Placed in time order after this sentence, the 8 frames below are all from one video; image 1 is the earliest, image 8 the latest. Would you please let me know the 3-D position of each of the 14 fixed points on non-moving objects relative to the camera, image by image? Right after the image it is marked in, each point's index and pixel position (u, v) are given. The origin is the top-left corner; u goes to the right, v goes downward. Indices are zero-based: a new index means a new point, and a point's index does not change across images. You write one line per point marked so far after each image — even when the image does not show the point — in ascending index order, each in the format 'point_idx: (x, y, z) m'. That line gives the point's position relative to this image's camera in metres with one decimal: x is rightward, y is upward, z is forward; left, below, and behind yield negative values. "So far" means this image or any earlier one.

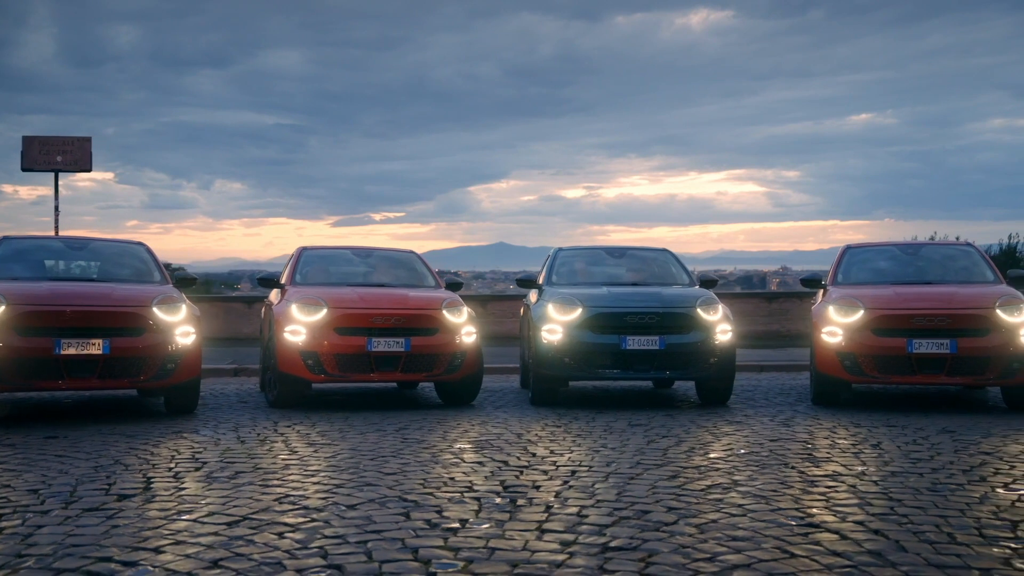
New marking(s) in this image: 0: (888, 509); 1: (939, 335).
0: (+2.3, -1.4, +5.5) m
1: (+4.9, -0.5, +10.3) m
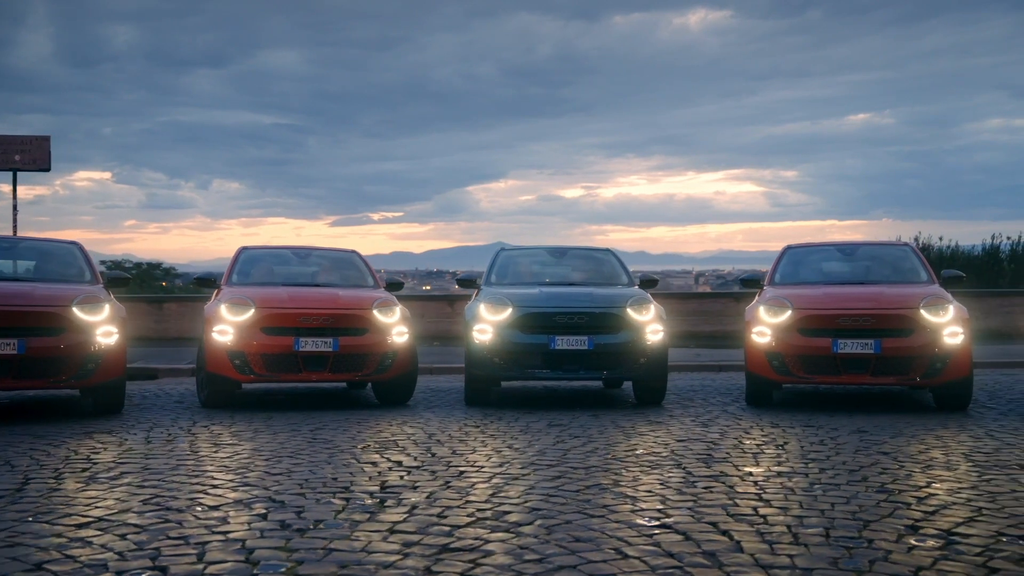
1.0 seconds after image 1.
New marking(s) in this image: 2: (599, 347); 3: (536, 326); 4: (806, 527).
0: (+1.5, -1.4, +5.6) m
1: (+4.1, -0.6, +10.3) m
2: (+1.1, -0.7, +10.9) m
3: (+0.3, -0.5, +10.9) m
4: (+1.7, -1.4, +5.2) m
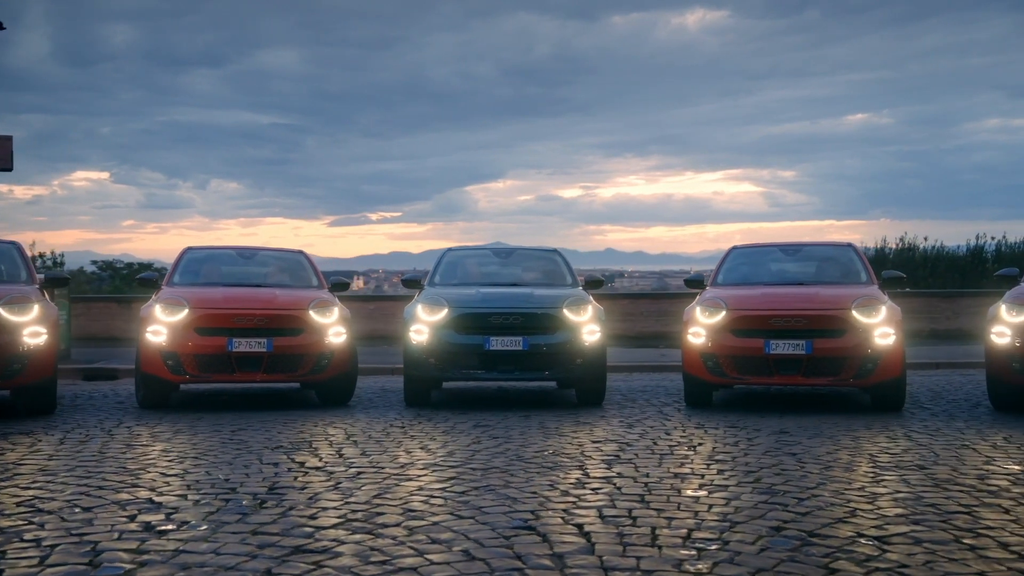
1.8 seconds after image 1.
0: (+0.7, -1.4, +5.6) m
1: (+3.3, -0.6, +10.3) m
2: (+0.3, -0.7, +10.9) m
3: (-0.5, -0.5, +10.9) m
4: (+0.9, -1.4, +5.2) m
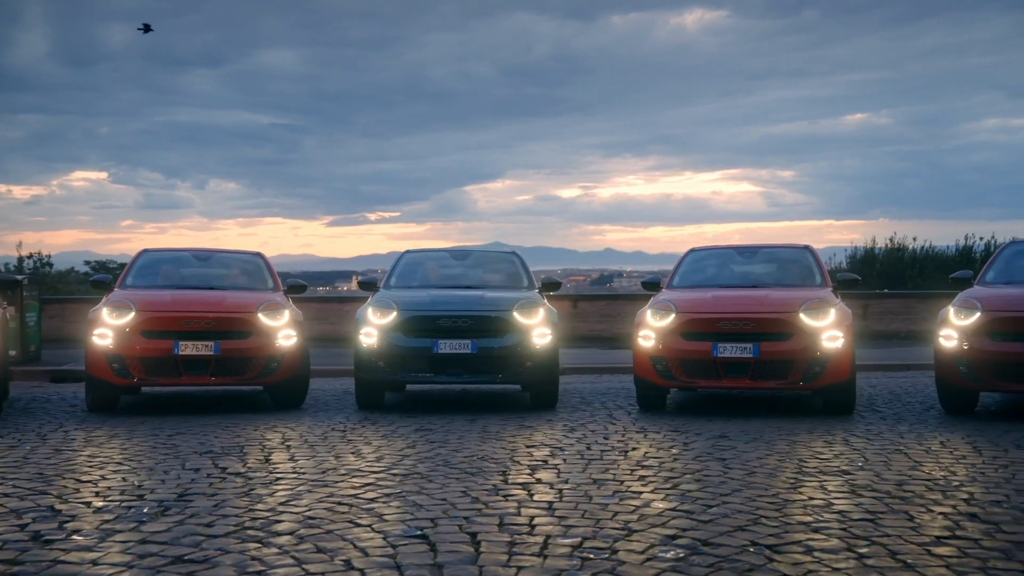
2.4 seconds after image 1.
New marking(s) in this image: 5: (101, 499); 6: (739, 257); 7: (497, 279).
0: (+0.1, -1.4, +5.5) m
1: (+2.7, -0.6, +10.3) m
2: (-0.4, -0.8, +10.8) m
3: (-1.1, -0.5, +10.9) m
4: (+0.3, -1.4, +5.1) m
5: (-2.8, -1.4, +6.1) m
6: (+3.3, +0.4, +12.9) m
7: (-0.2, +0.1, +13.3) m
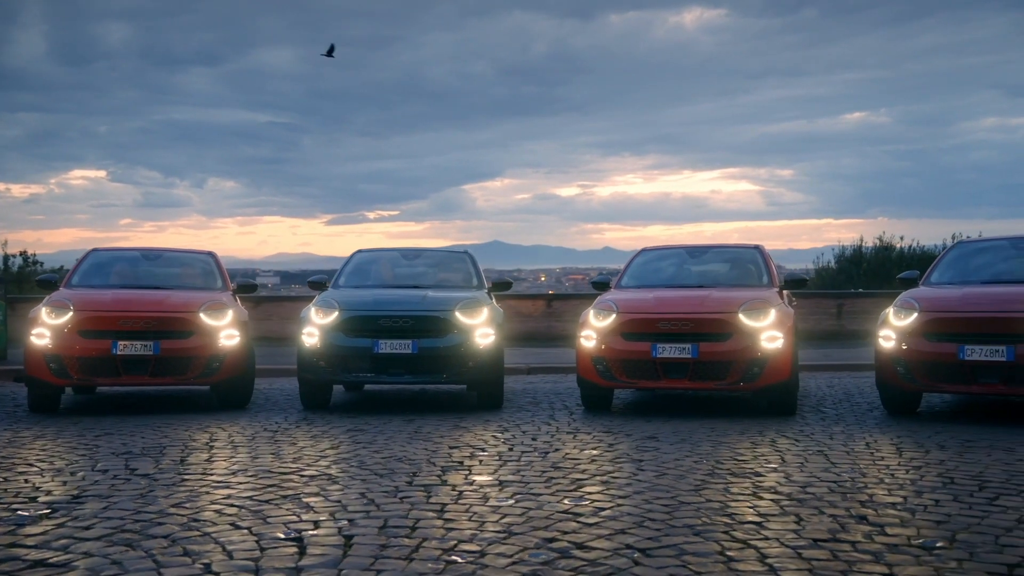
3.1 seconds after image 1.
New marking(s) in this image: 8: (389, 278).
0: (-0.6, -1.4, +5.5) m
1: (+2.0, -0.6, +10.3) m
2: (-1.1, -0.8, +10.8) m
3: (-1.9, -0.5, +10.8) m
4: (-0.4, -1.4, +5.1) m
5: (-3.5, -1.4, +6.0) m
6: (+2.6, +0.4, +12.8) m
7: (-0.9, +0.1, +13.3) m
8: (-1.8, +0.2, +13.2) m
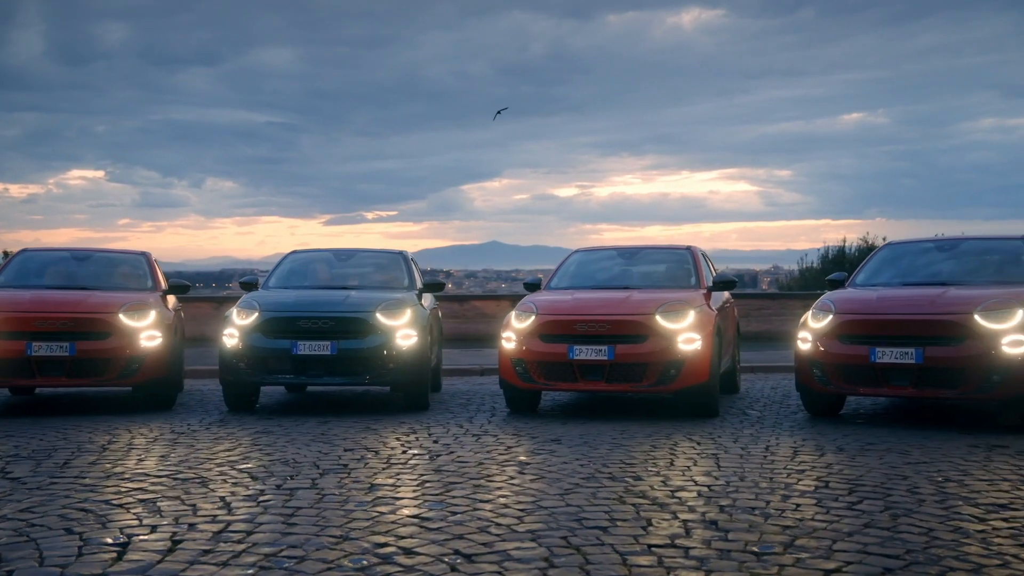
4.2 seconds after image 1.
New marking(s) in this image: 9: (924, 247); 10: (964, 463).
0: (-1.6, -1.5, +5.4) m
1: (+1.0, -0.6, +10.2) m
2: (-2.0, -0.8, +10.7) m
3: (-2.8, -0.5, +10.8) m
4: (-1.4, -1.5, +5.0) m
5: (-4.5, -1.5, +6.0) m
6: (+1.6, +0.4, +12.8) m
7: (-1.9, +0.1, +13.2) m
8: (-2.8, +0.1, +13.2) m
9: (+5.4, +0.5, +11.8) m
10: (+3.8, -1.5, +7.4) m
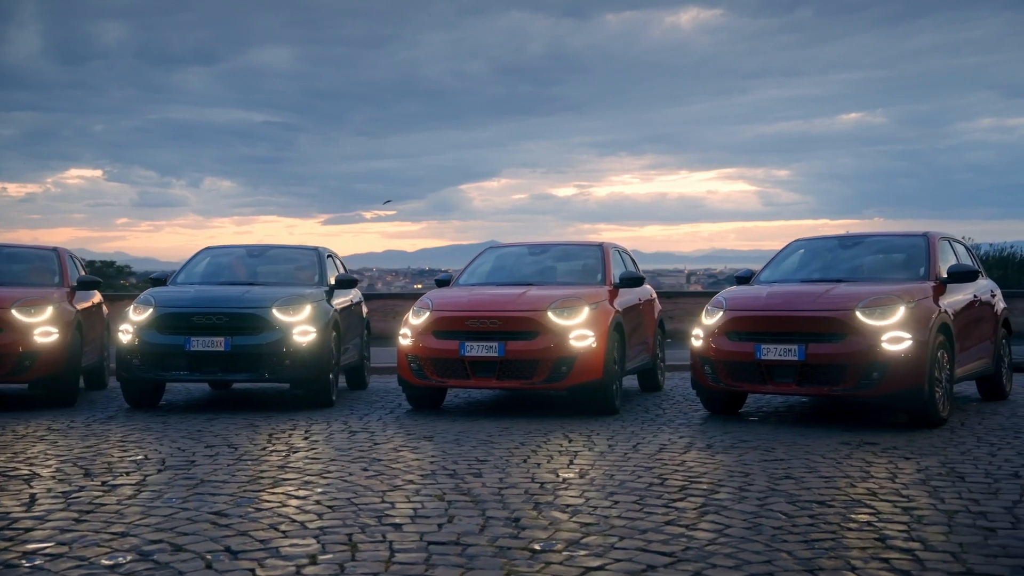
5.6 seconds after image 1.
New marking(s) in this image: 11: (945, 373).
0: (-2.8, -1.4, +5.3) m
1: (-0.2, -0.6, +10.1) m
2: (-3.3, -0.7, +10.6) m
3: (-4.1, -0.5, +10.7) m
4: (-2.6, -1.4, +4.9) m
5: (-5.7, -1.4, +5.9) m
6: (+0.4, +0.5, +12.7) m
7: (-3.2, +0.2, +13.1) m
8: (-4.0, +0.2, +13.1) m
9: (+4.2, +0.6, +11.7) m
10: (+2.5, -1.4, +7.3) m
11: (+4.5, -0.9, +9.3) m
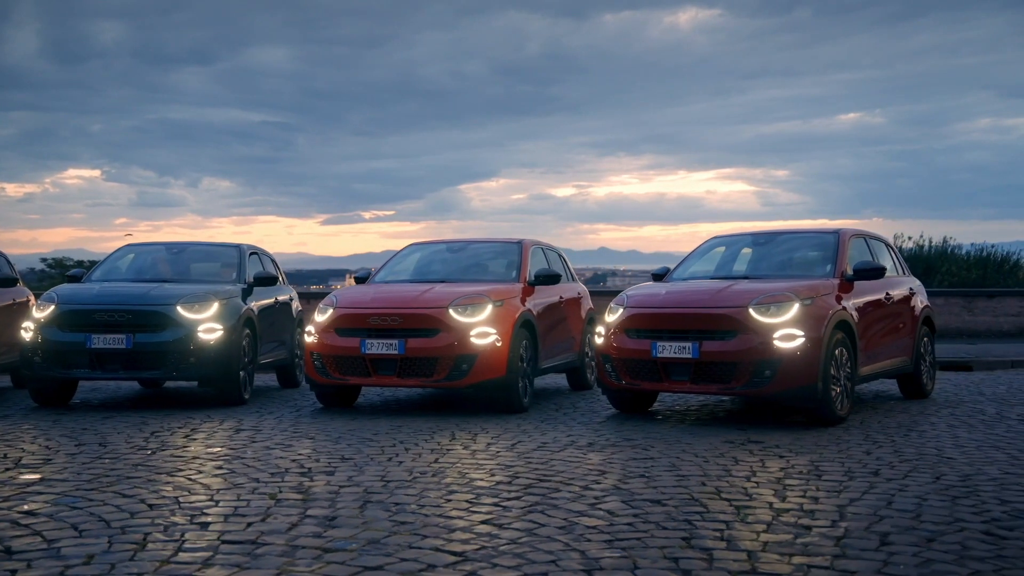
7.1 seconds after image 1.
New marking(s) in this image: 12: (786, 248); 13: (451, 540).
0: (-3.9, -1.4, +5.2) m
1: (-1.3, -0.5, +10.0) m
2: (-4.4, -0.7, +10.5) m
3: (-5.2, -0.4, +10.5) m
4: (-3.7, -1.4, +4.8) m
5: (-6.8, -1.4, +5.7) m
6: (-0.7, +0.5, +12.6) m
7: (-4.3, +0.2, +13.0) m
8: (-5.1, +0.2, +12.9) m
9: (+3.1, +0.6, +11.5) m
10: (+1.4, -1.4, +7.2) m
11: (+3.4, -0.9, +9.2) m
12: (+3.5, +0.5, +11.0) m
13: (-0.3, -1.4, +4.8) m
